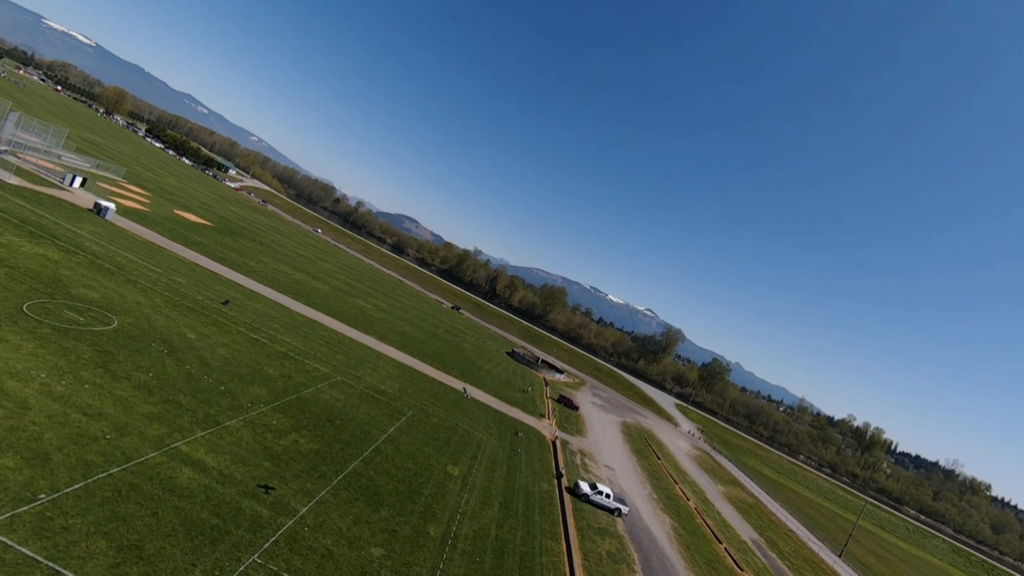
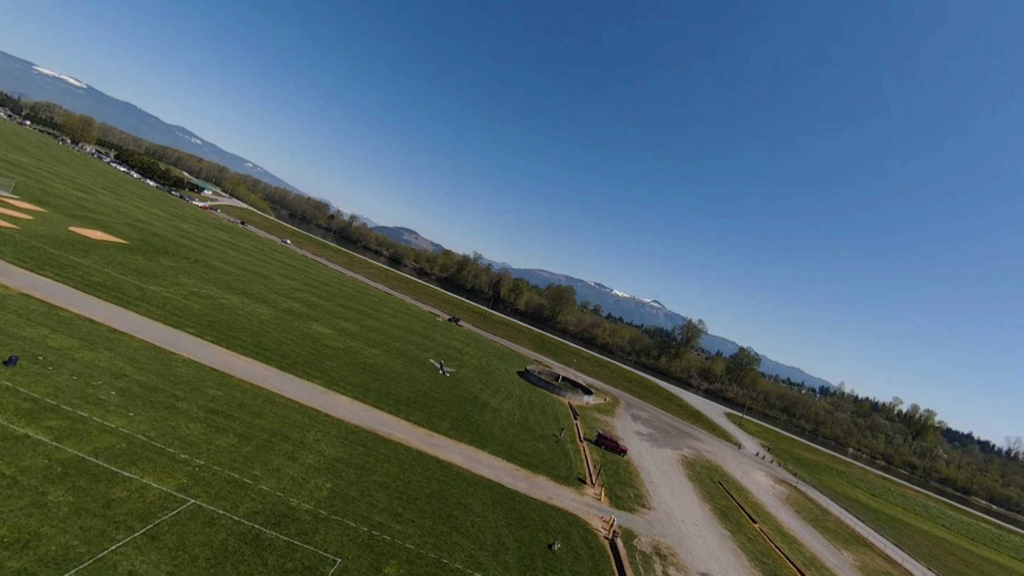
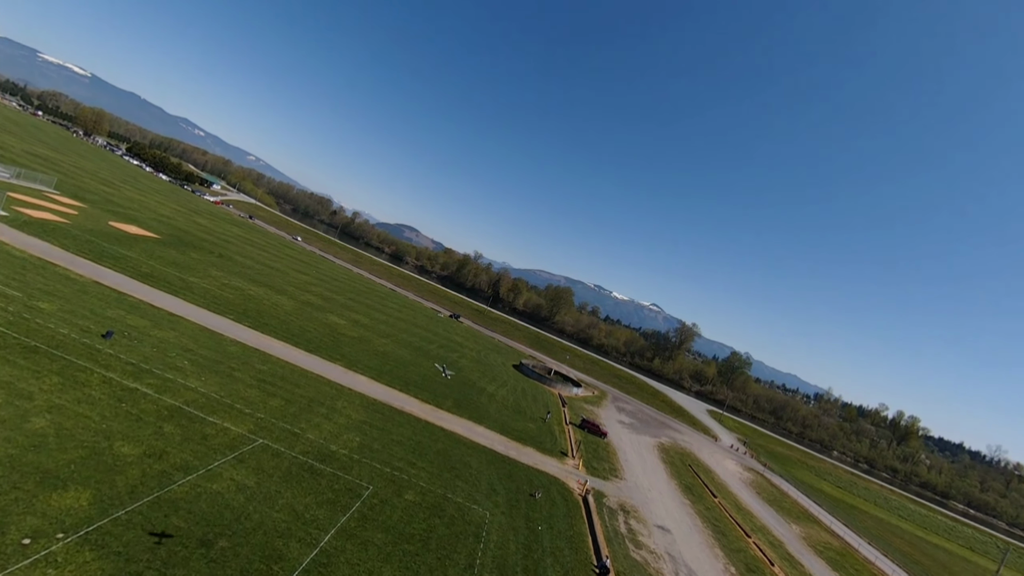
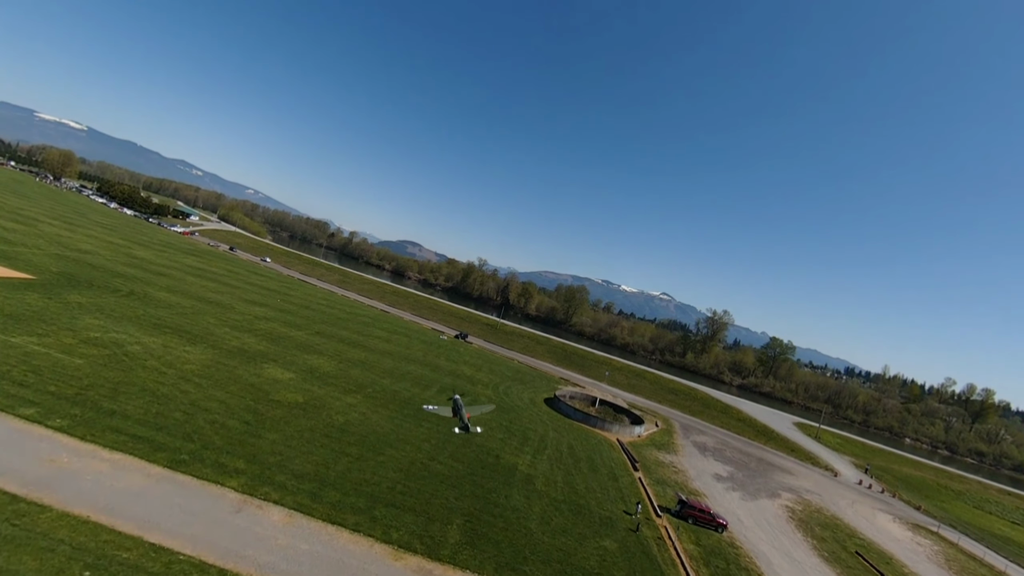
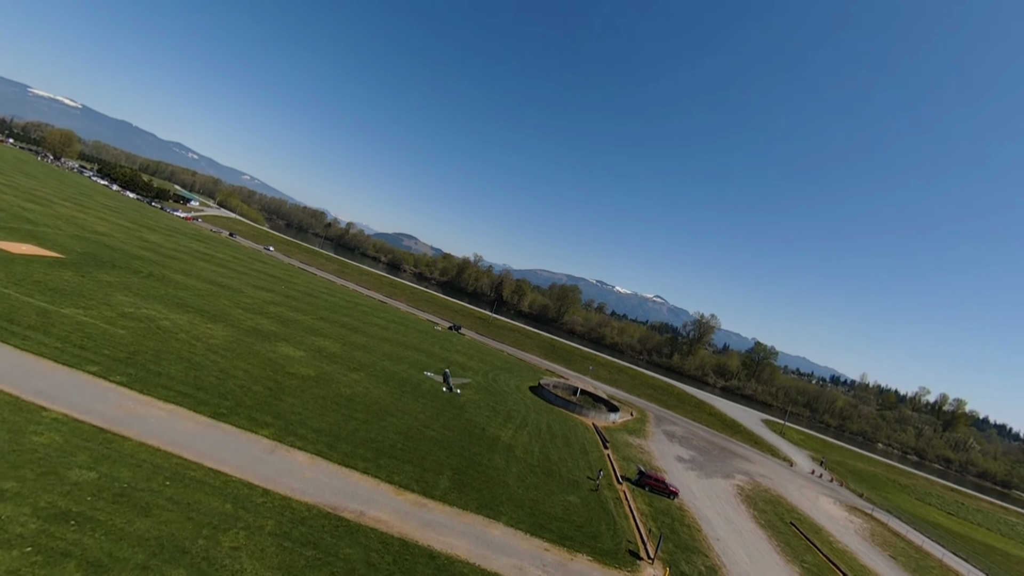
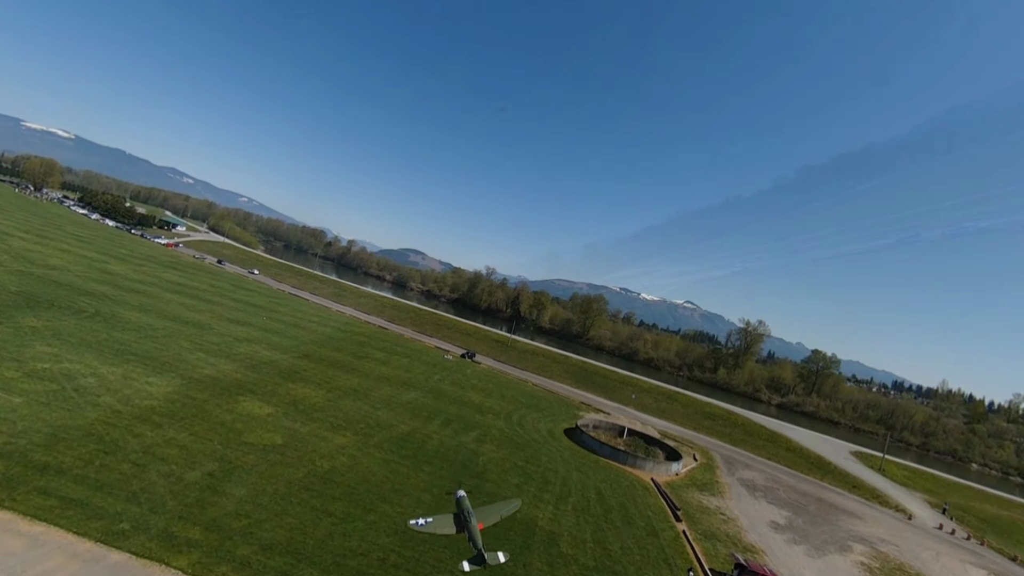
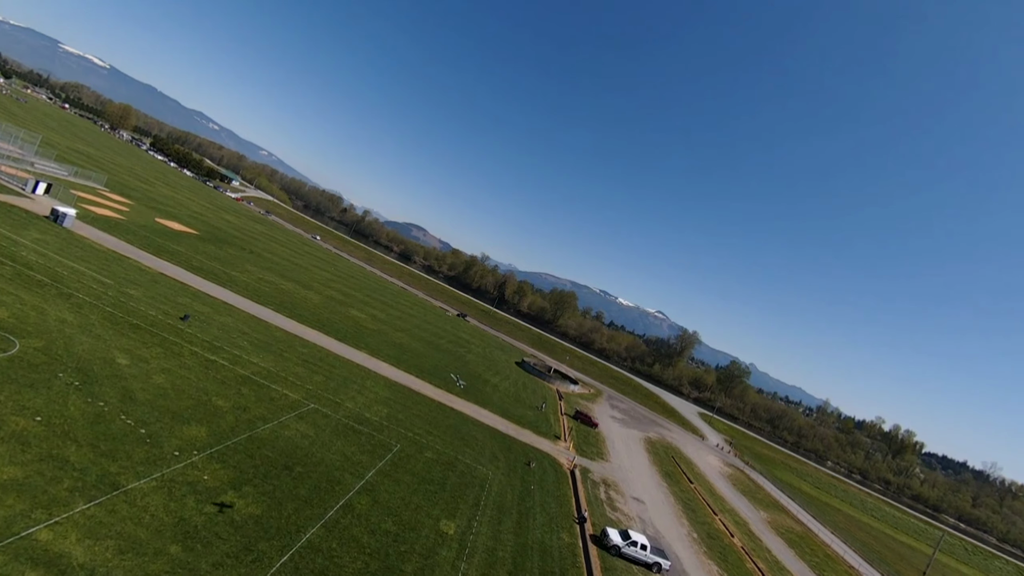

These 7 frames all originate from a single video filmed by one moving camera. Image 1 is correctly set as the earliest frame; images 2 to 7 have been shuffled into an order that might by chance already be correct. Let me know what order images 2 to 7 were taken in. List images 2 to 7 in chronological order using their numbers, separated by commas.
7, 3, 2, 5, 4, 6
